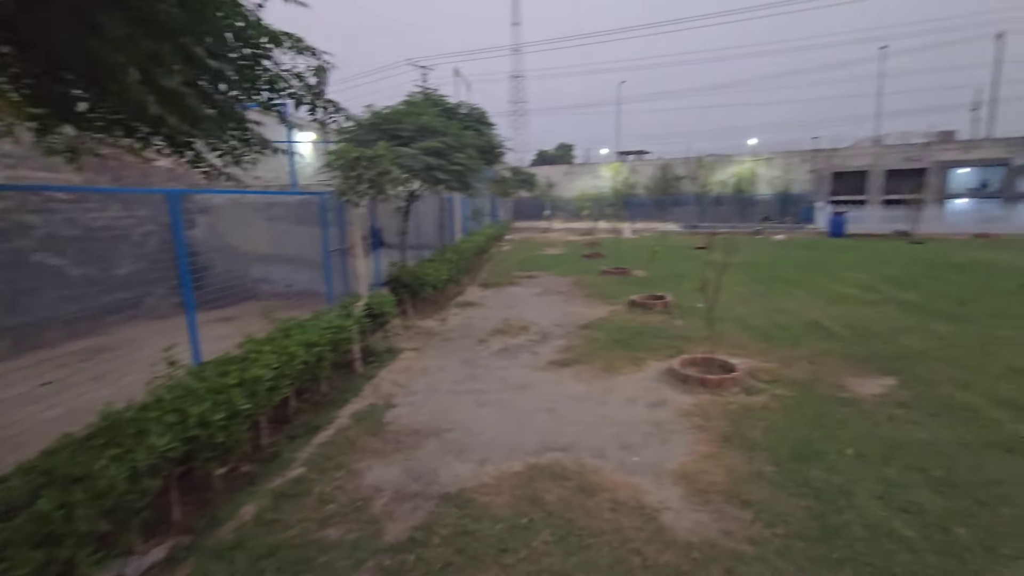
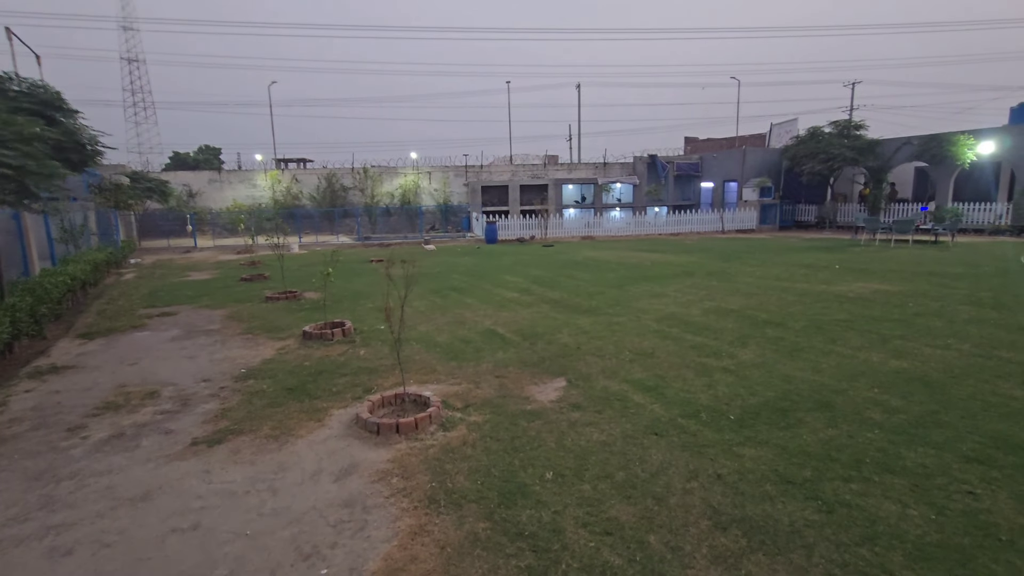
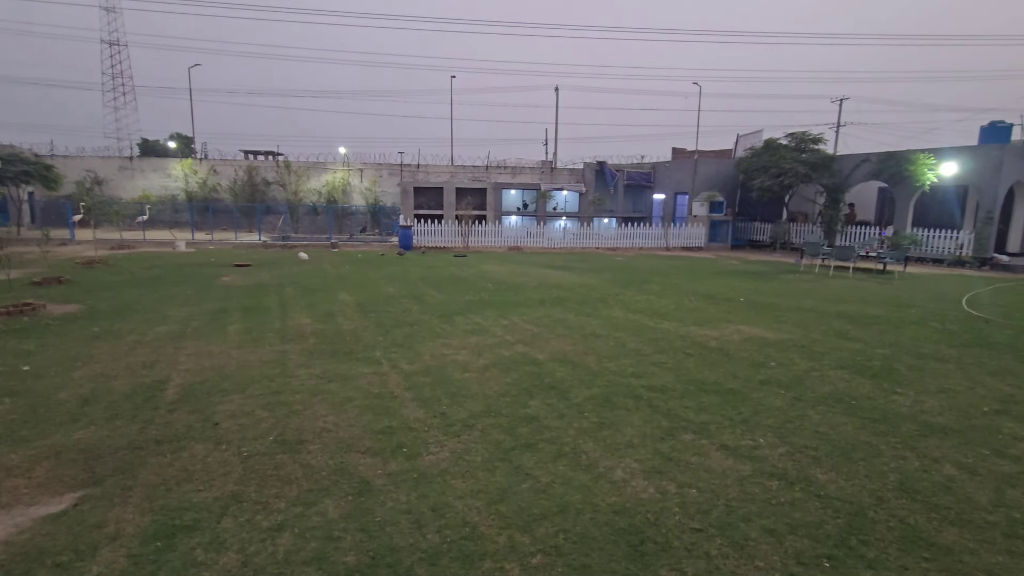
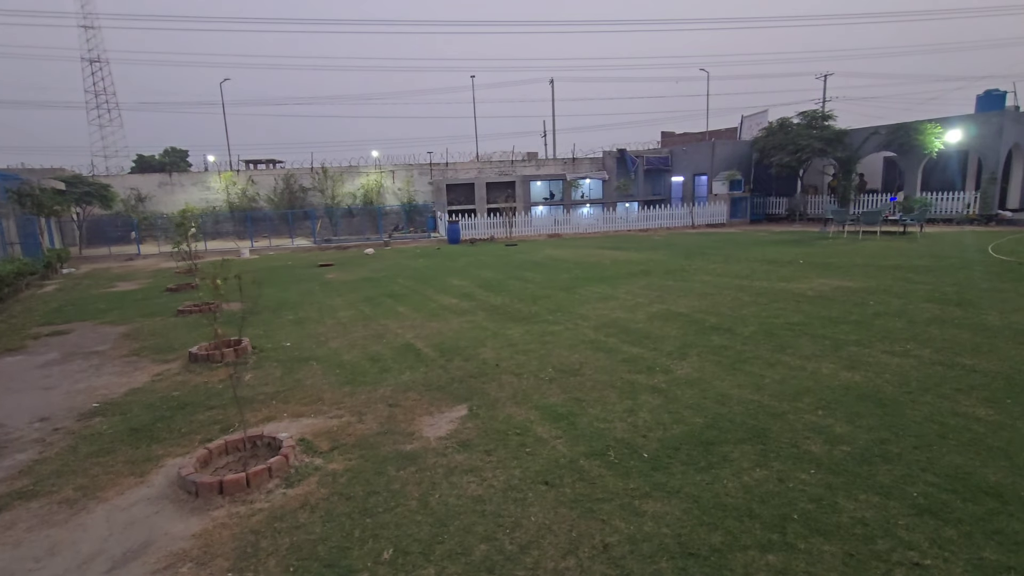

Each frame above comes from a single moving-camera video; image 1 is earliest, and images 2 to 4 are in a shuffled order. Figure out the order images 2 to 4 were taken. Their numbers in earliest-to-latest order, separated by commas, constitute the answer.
2, 4, 3
